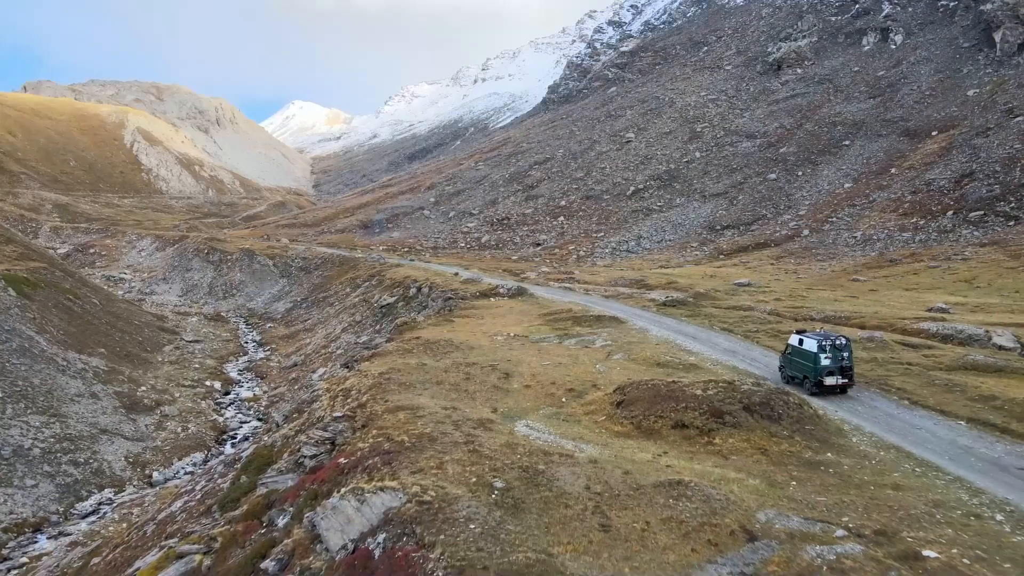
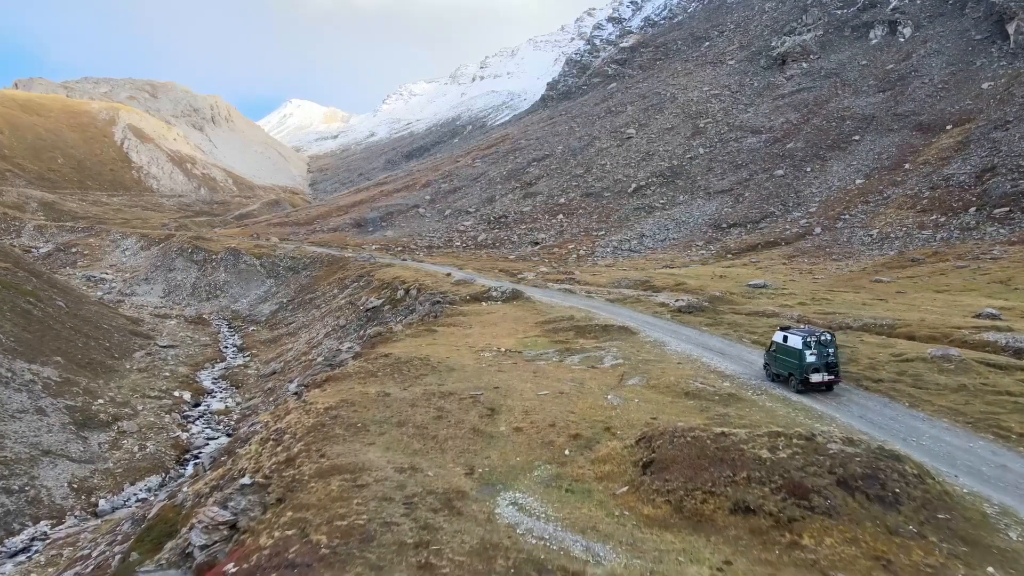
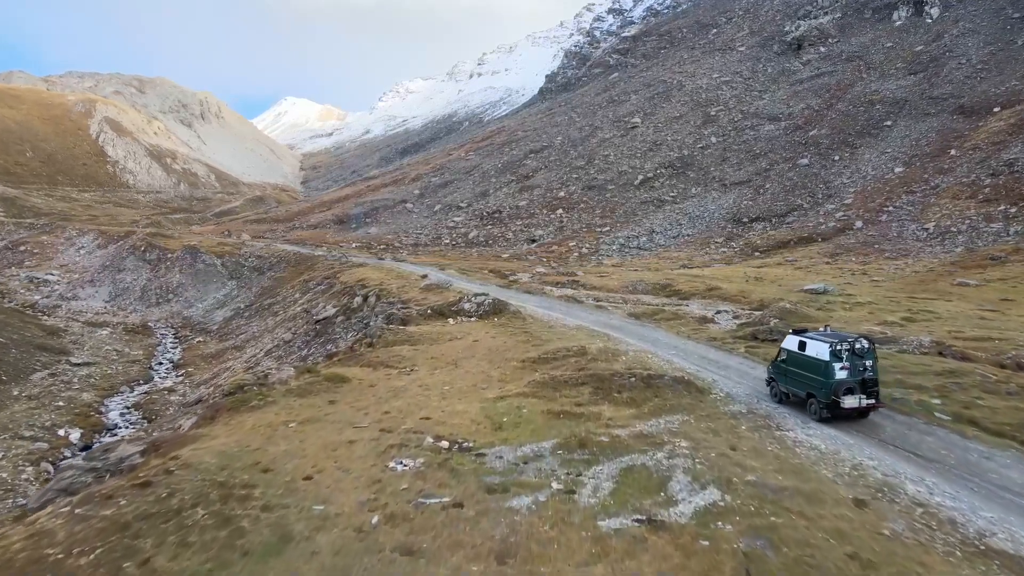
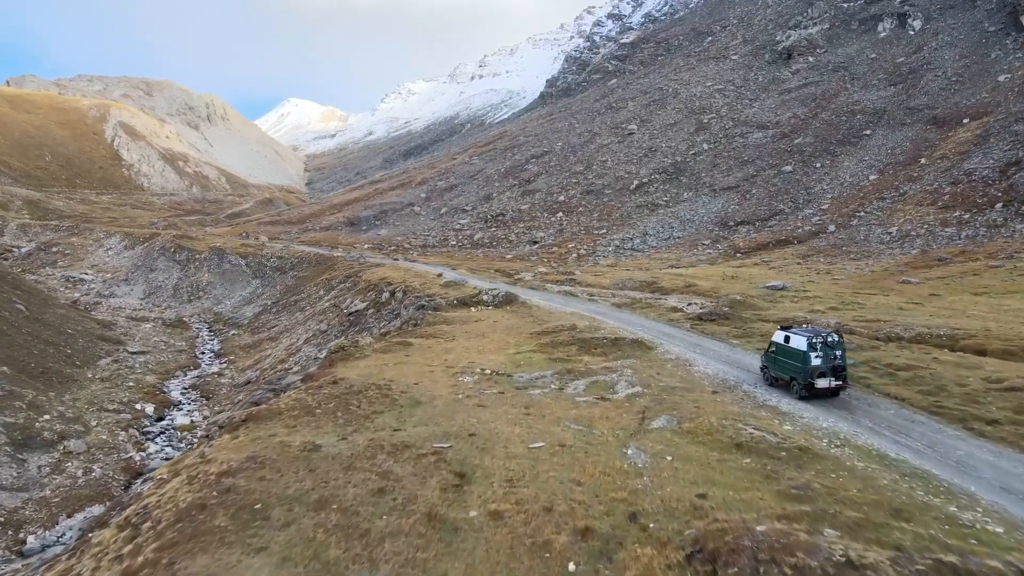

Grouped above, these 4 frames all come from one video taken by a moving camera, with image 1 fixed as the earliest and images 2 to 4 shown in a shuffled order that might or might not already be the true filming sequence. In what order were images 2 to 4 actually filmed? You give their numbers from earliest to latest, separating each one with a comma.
2, 4, 3
